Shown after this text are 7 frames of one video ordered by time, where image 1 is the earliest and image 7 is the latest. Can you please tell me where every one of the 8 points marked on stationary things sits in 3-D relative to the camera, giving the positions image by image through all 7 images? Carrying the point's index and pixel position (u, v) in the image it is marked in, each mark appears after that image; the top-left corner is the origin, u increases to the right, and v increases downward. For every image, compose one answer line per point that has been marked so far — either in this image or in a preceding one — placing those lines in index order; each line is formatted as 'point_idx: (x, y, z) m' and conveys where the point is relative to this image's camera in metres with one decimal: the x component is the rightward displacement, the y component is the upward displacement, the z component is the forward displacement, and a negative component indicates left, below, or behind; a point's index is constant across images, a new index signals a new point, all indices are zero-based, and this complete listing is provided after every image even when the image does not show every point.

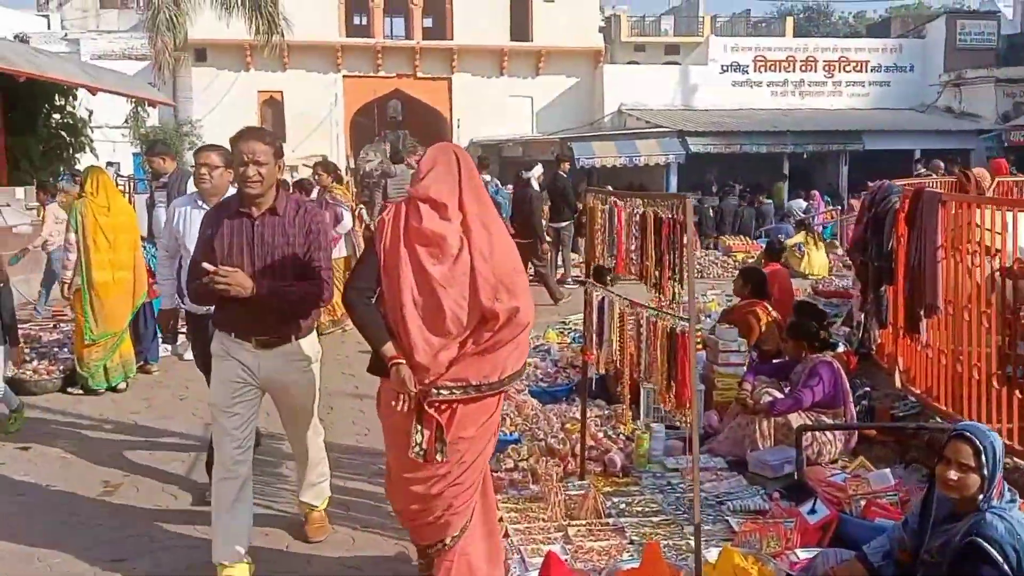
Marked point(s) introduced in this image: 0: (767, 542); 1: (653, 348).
0: (+0.9, -0.9, +3.2) m
1: (+0.5, -0.2, +3.3) m
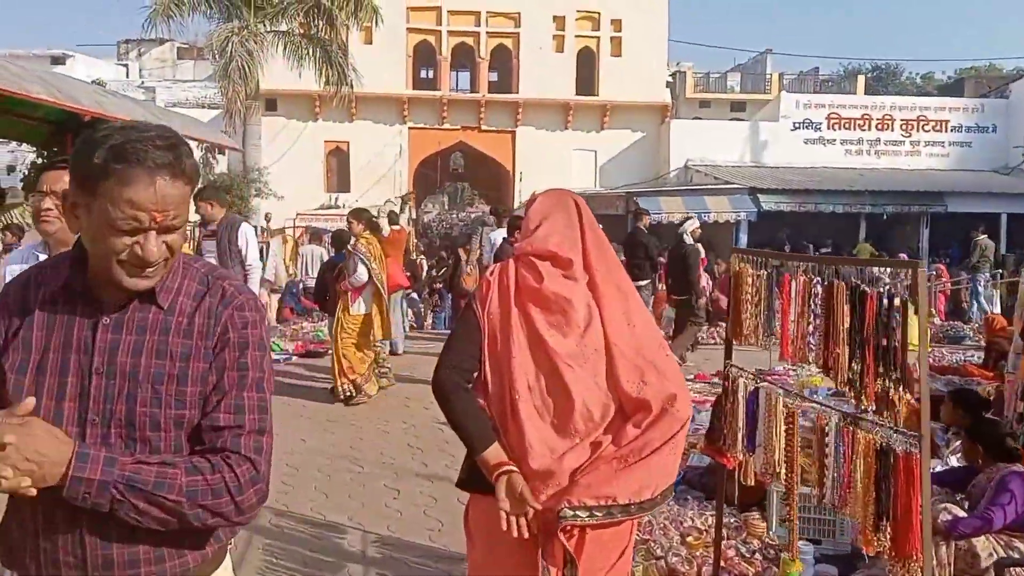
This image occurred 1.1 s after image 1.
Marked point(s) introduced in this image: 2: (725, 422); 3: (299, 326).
0: (+1.2, -1.1, +2.4) m
1: (+0.9, -0.5, +2.5) m
2: (+0.7, -0.5, +3.1) m
3: (-2.7, -0.5, +11.7) m
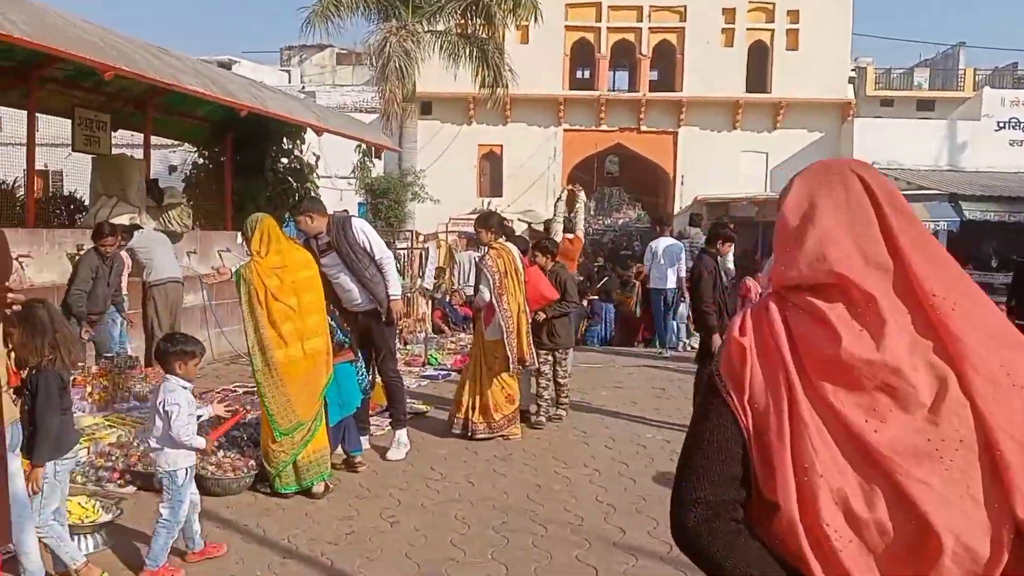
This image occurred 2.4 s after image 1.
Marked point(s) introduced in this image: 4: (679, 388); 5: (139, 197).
0: (+1.8, -1.3, +1.1) m
1: (+1.5, -0.6, +1.4) m
2: (+1.4, -0.6, +1.9) m
3: (-0.7, -0.6, +11.0) m
4: (+1.5, -0.9, +8.2) m
5: (-3.6, +0.9, +9.0) m
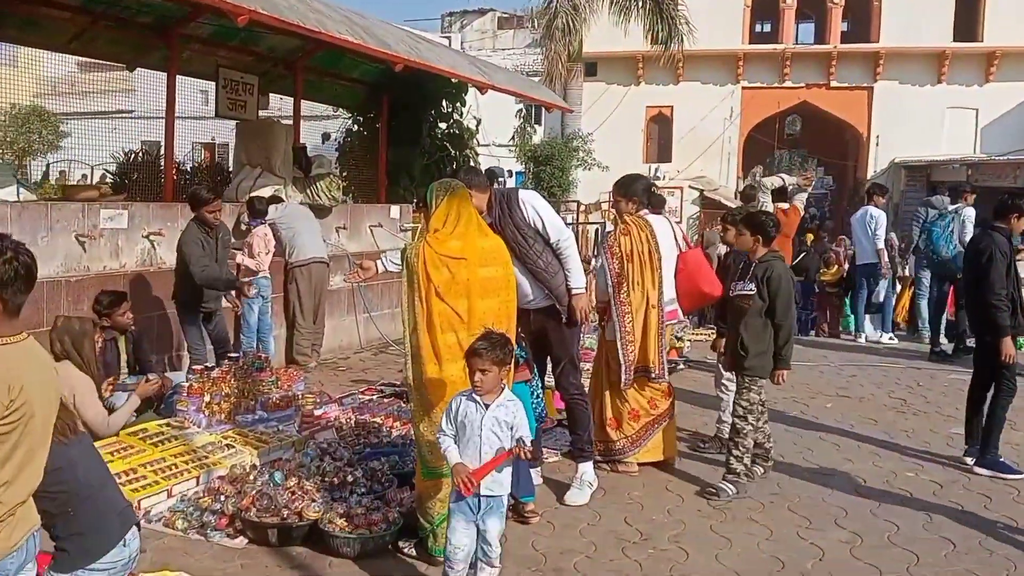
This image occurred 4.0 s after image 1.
0: (+2.0, -1.4, -0.5) m
1: (+1.8, -0.7, -0.2) m
2: (+1.8, -0.7, +0.3) m
3: (+1.2, -0.4, +9.6) m
4: (+2.9, -0.8, +6.5) m
5: (-2.0, +1.1, +8.1) m
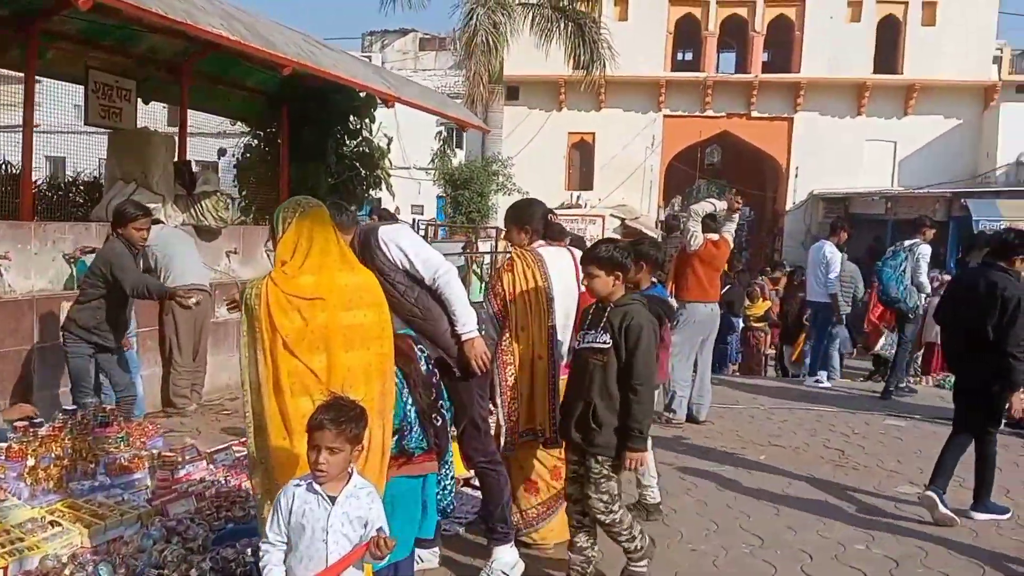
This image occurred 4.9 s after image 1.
0: (+2.0, -1.4, -1.0) m
1: (+1.7, -0.8, -0.8) m
2: (+1.7, -0.7, -0.2) m
3: (+0.4, -0.7, +9.0) m
4: (+2.3, -1.1, +6.1) m
5: (-2.7, +0.8, +7.2) m
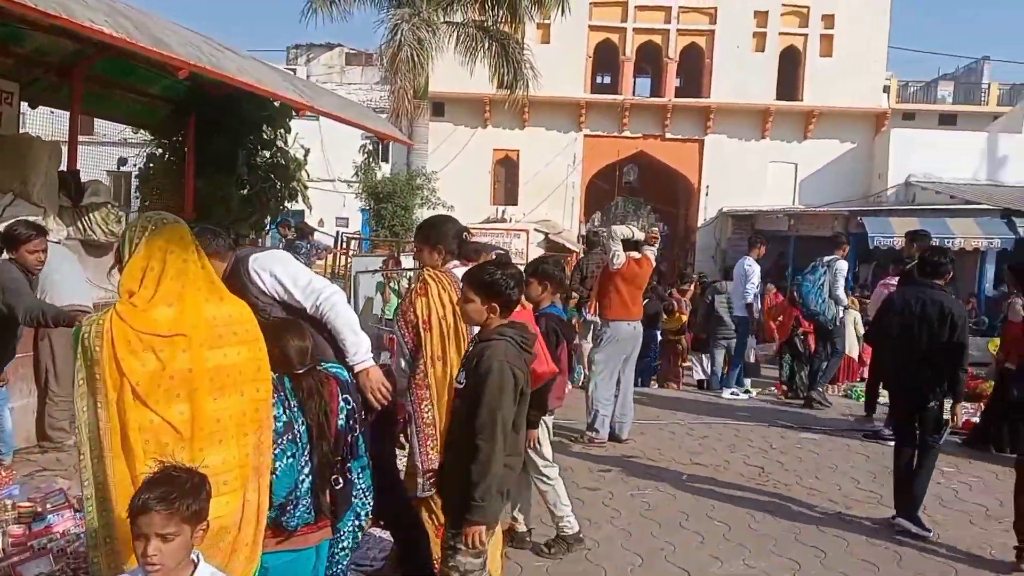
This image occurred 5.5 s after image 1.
0: (+2.0, -1.5, -1.3) m
1: (+1.8, -0.8, -1.1) m
2: (+1.6, -0.8, -0.5) m
3: (-0.4, -0.9, +8.6) m
4: (+1.8, -1.2, +5.8) m
5: (-3.3, +0.7, +6.6) m
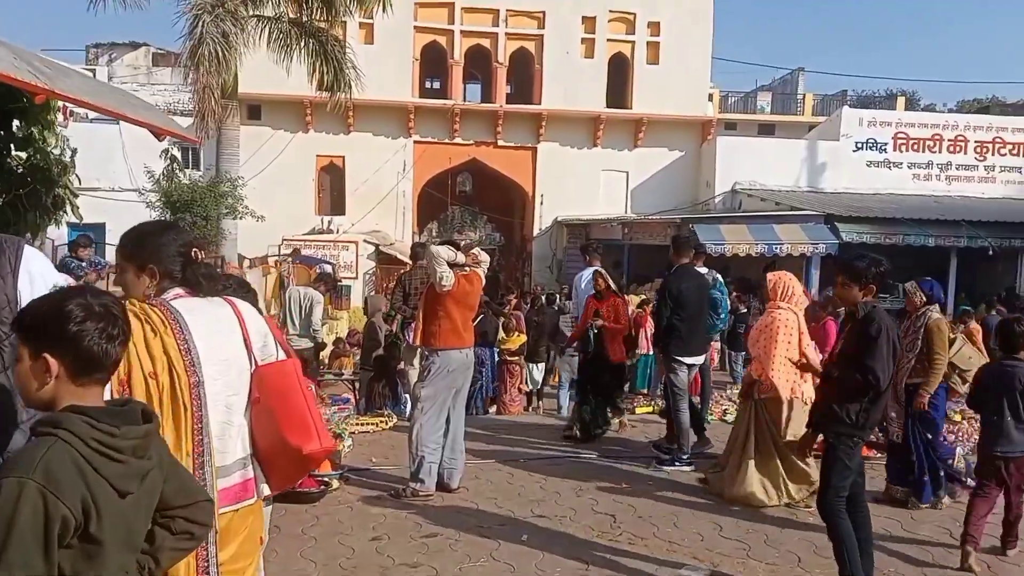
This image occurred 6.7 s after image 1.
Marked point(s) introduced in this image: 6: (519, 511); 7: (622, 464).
0: (+2.2, -1.5, -2.2) m
1: (+1.9, -0.8, -2.0) m
2: (+1.7, -0.8, -1.5) m
3: (-1.8, -1.1, +7.1) m
4: (+0.7, -1.3, +4.7) m
5: (-4.4, +0.4, +4.6) m
6: (0.0, -1.5, +6.2) m
7: (+0.9, -1.4, +7.3) m
